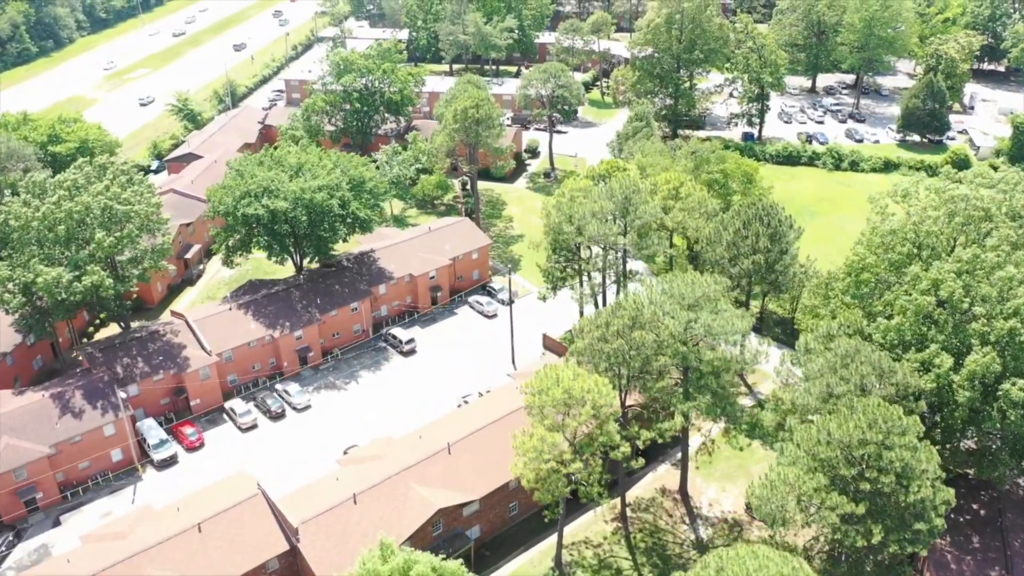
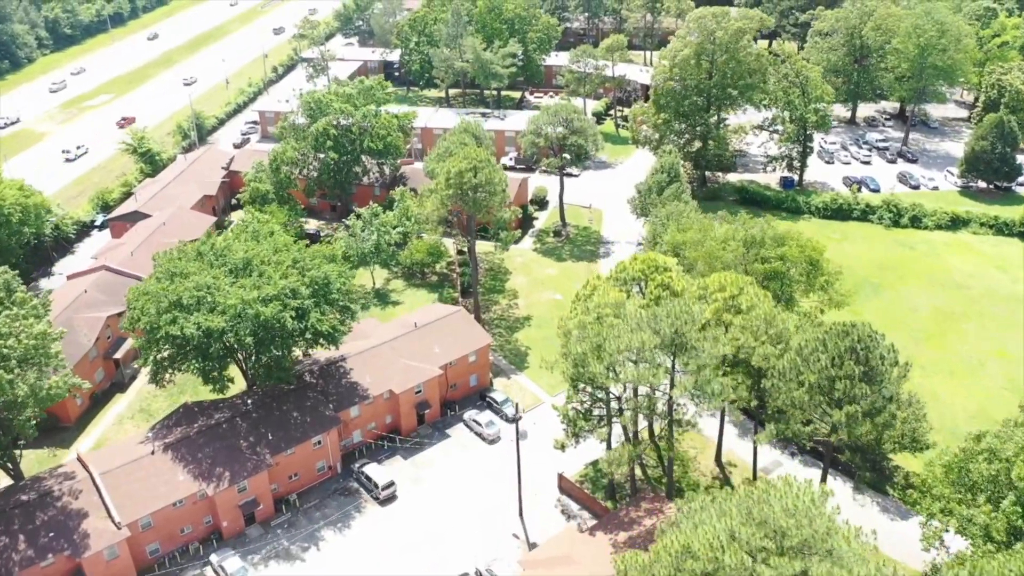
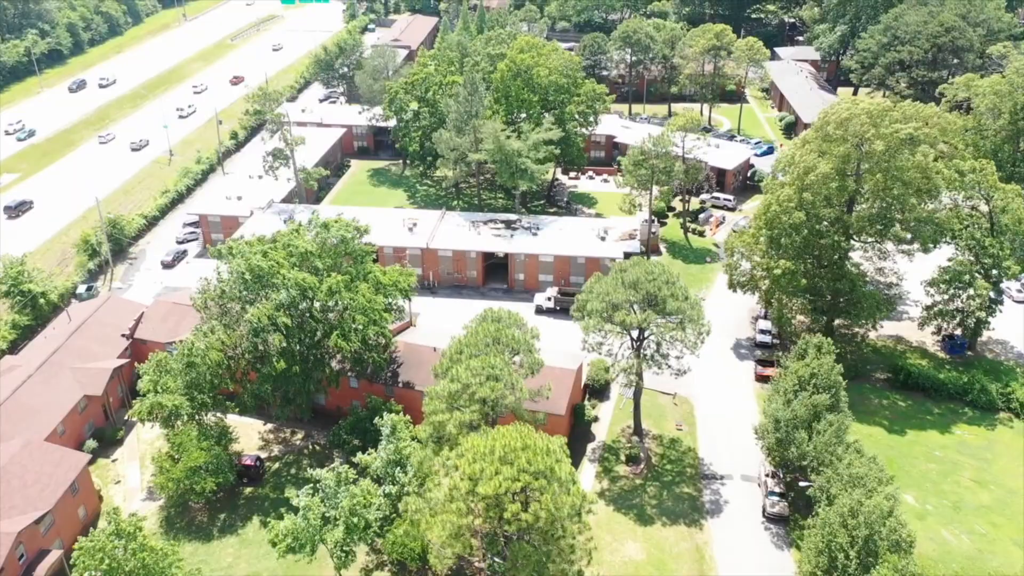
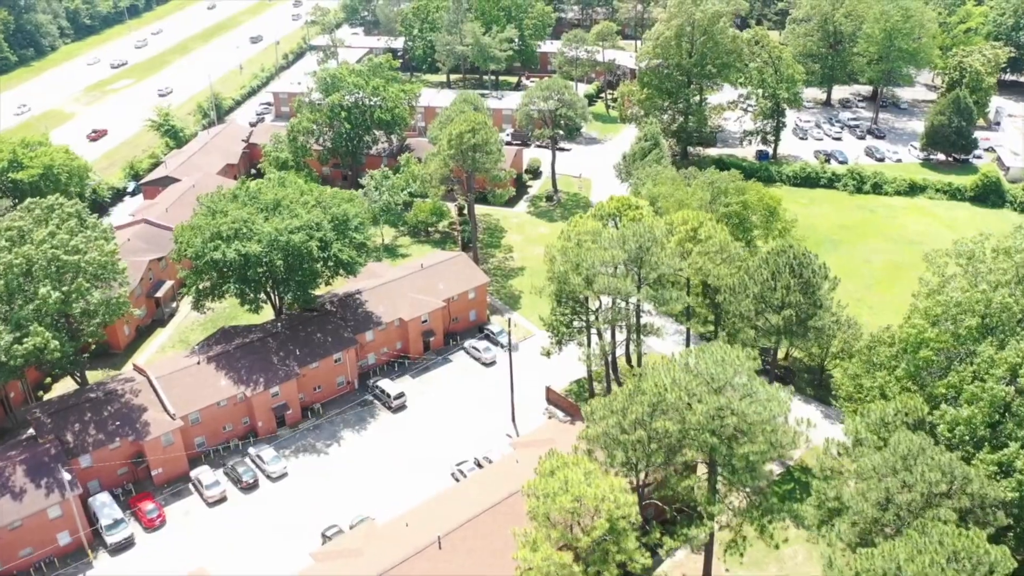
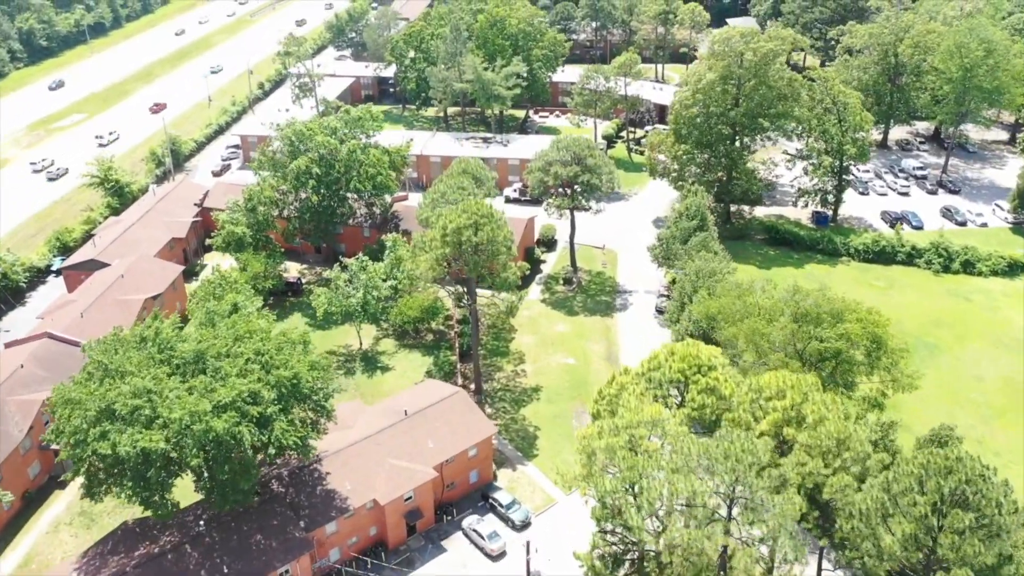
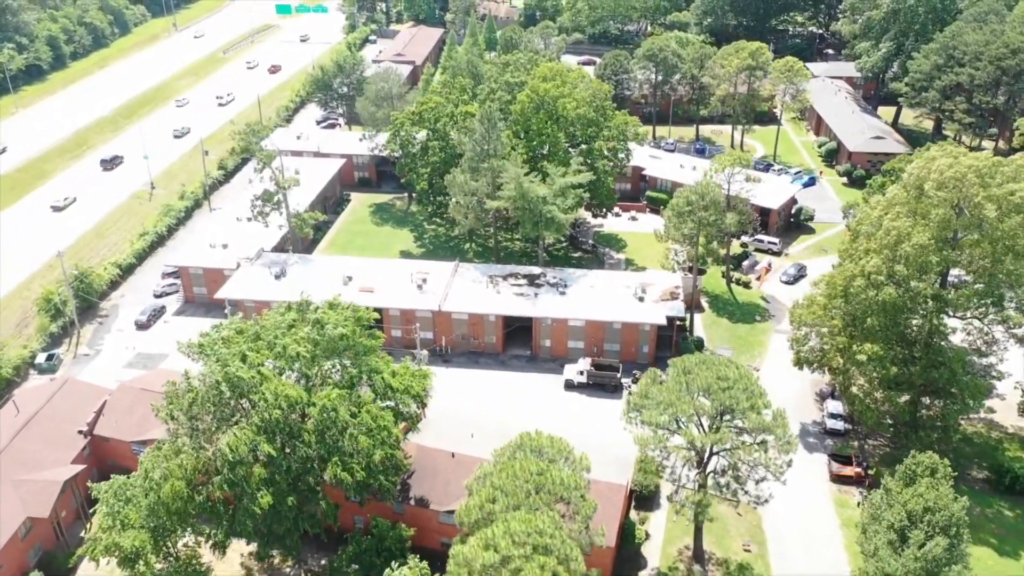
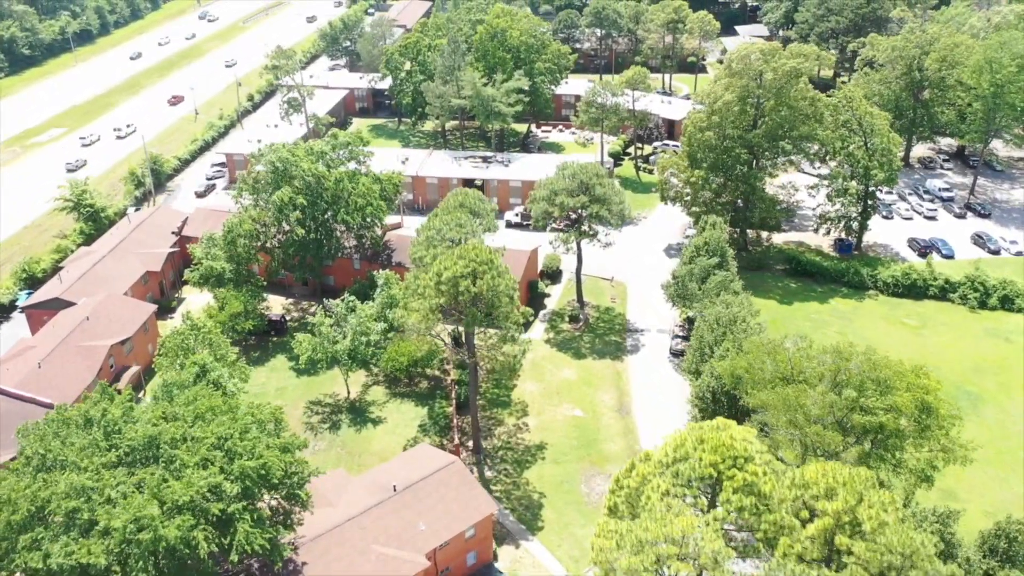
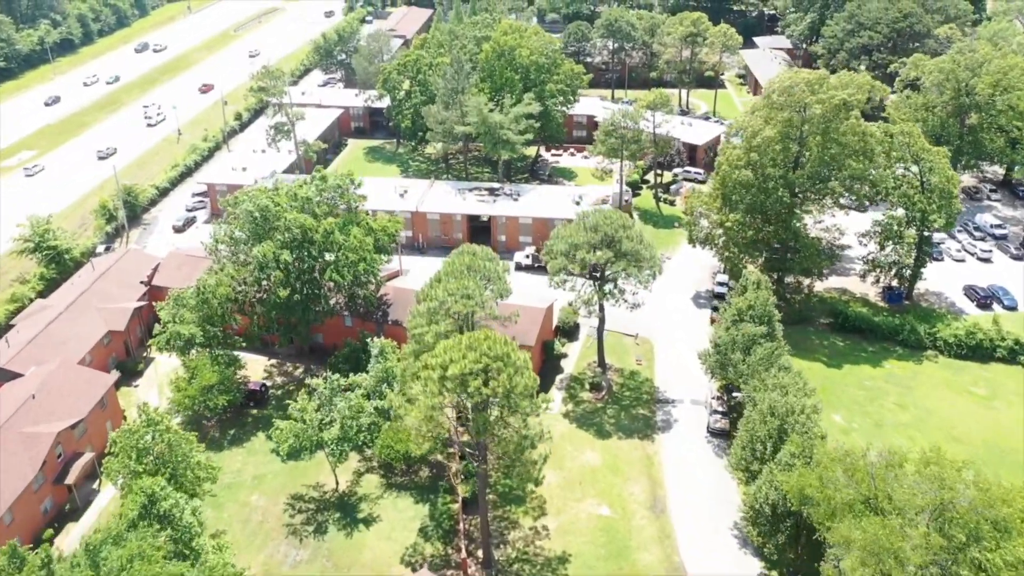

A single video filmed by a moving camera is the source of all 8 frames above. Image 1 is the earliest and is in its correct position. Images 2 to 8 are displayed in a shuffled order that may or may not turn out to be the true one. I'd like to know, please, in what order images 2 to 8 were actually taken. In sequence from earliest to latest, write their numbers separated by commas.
4, 2, 5, 7, 8, 3, 6
